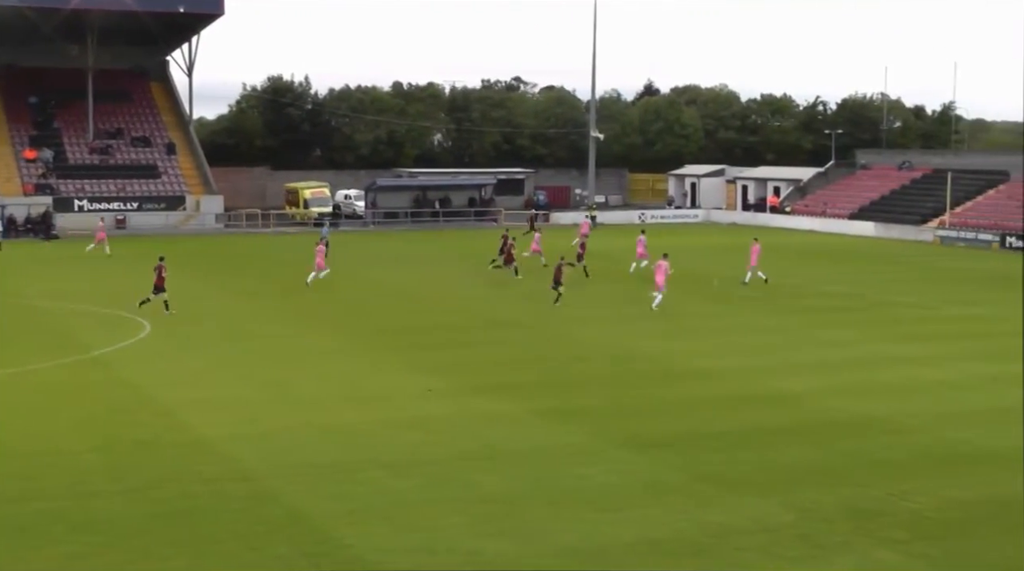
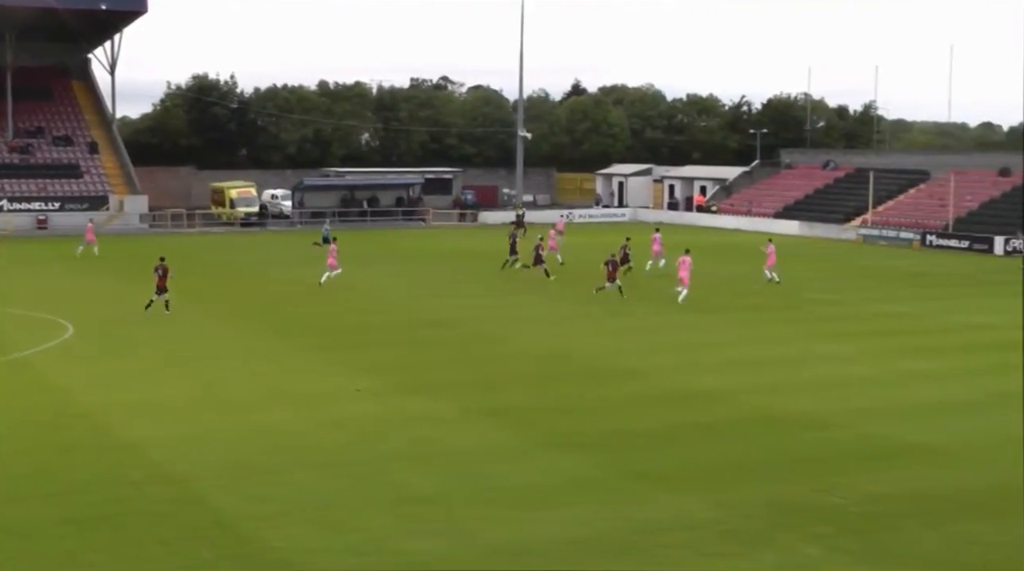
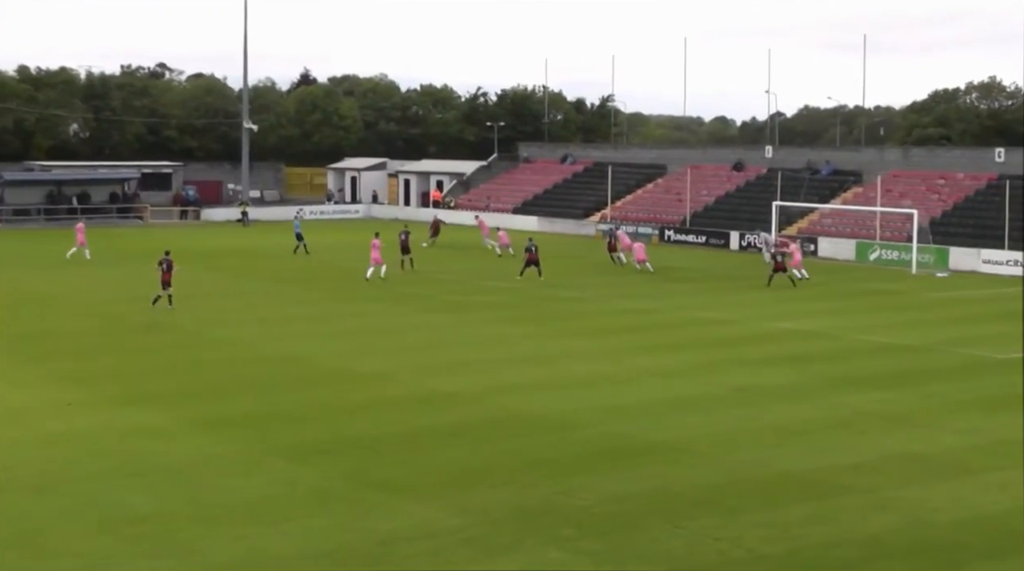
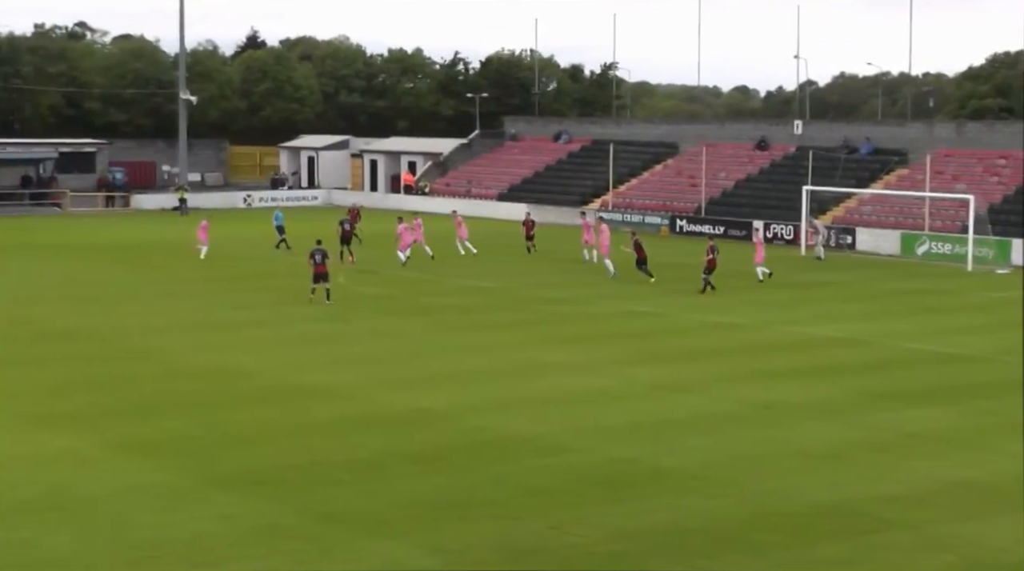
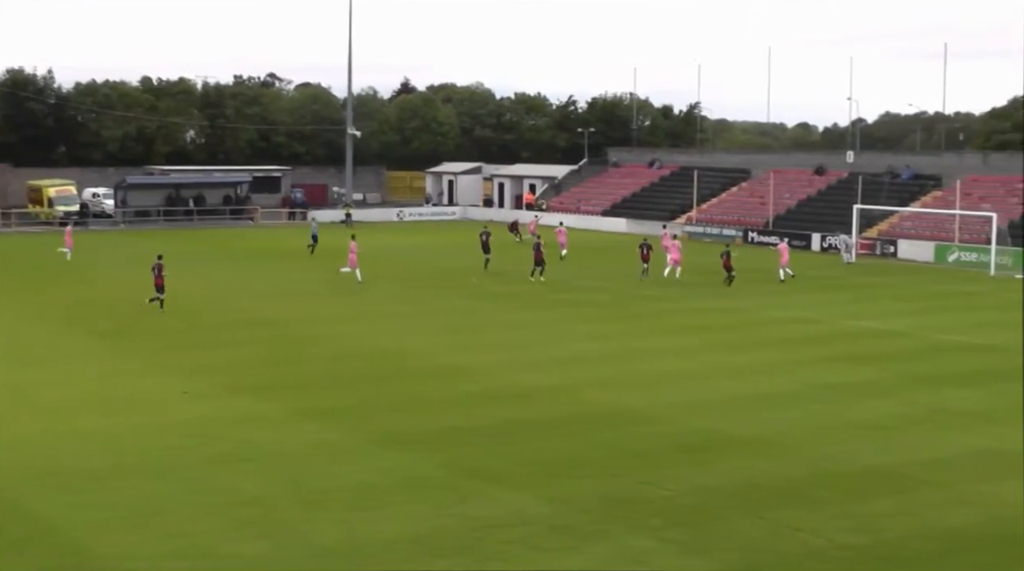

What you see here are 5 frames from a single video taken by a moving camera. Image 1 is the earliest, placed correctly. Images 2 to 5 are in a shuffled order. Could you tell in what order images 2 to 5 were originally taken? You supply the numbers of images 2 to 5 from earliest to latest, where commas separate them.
2, 5, 3, 4
